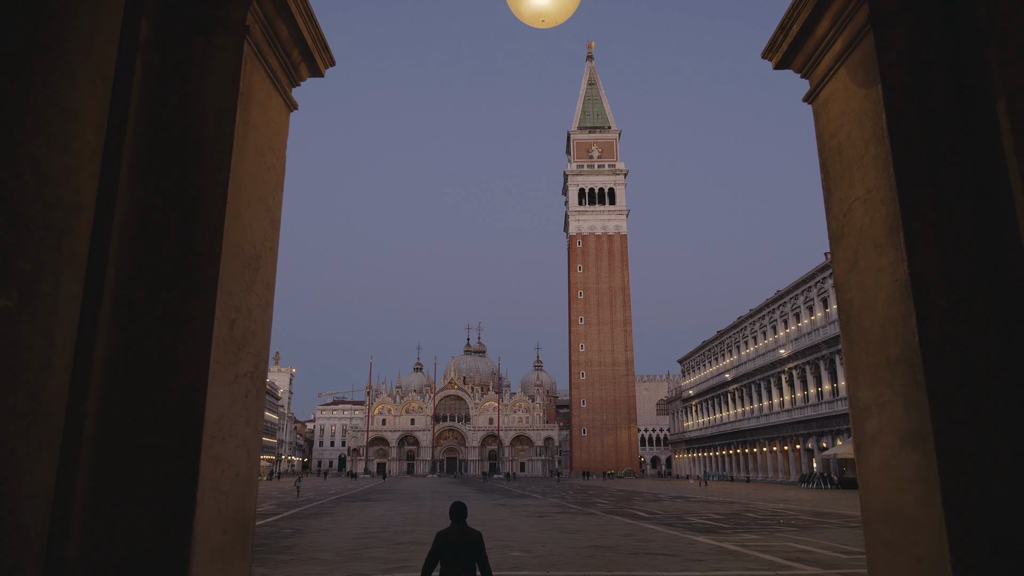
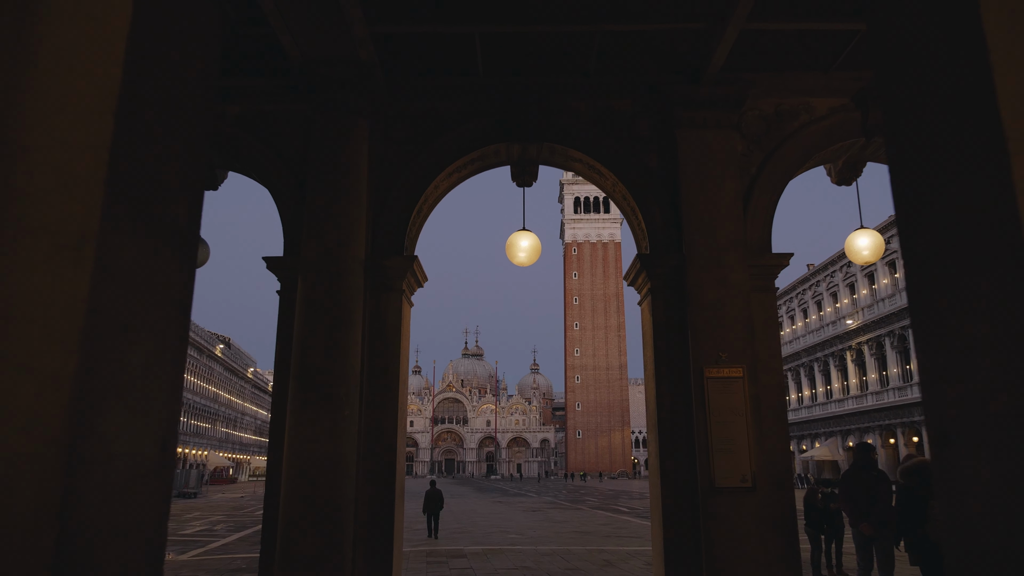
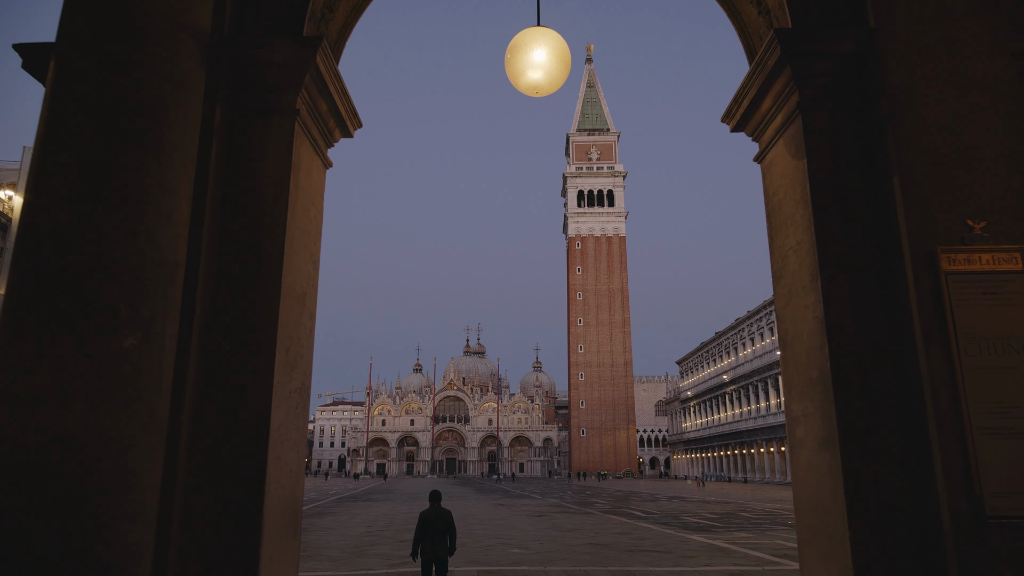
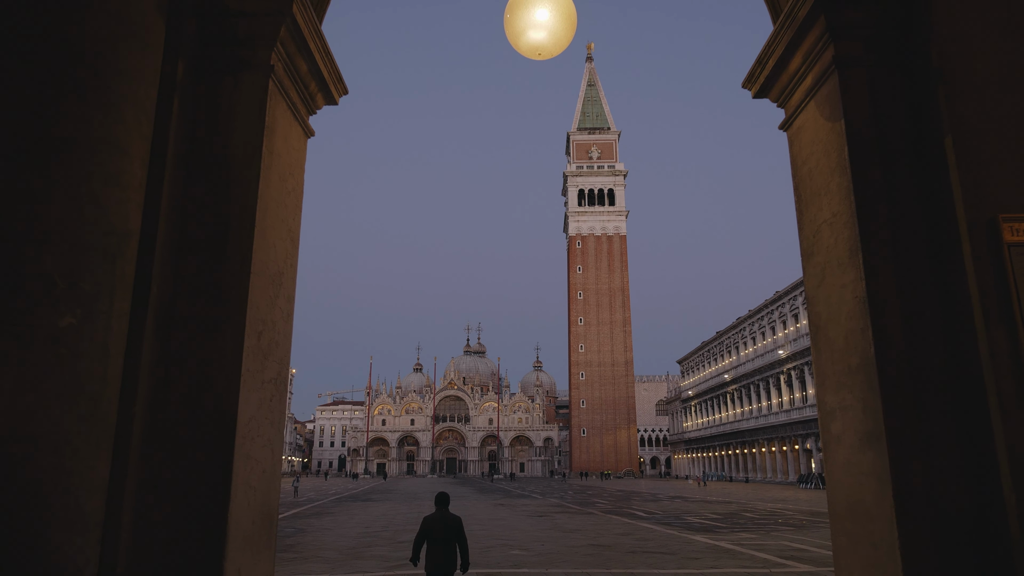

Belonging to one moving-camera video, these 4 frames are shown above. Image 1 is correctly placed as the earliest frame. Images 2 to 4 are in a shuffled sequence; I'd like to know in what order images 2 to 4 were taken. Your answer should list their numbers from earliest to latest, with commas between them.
4, 3, 2
